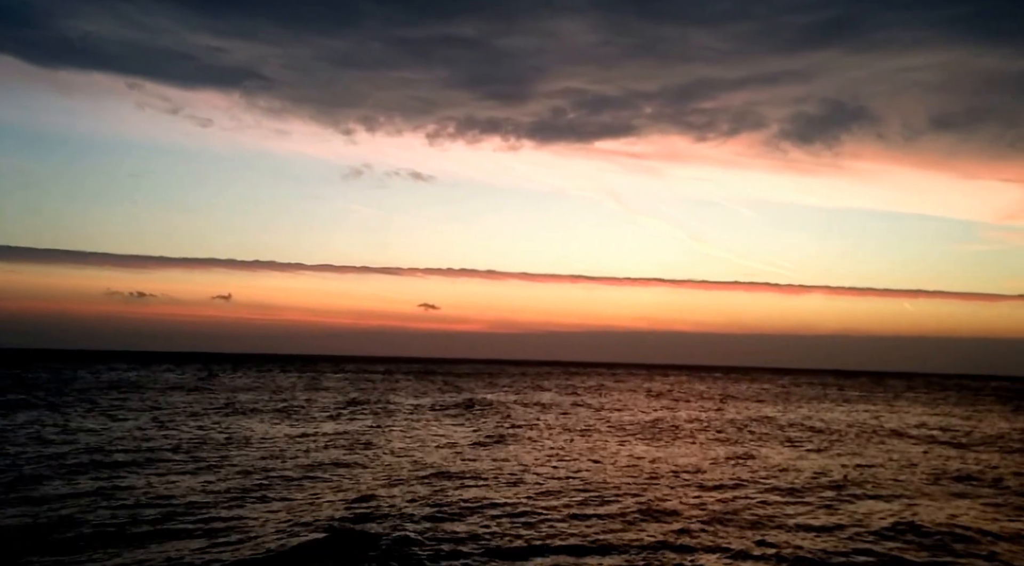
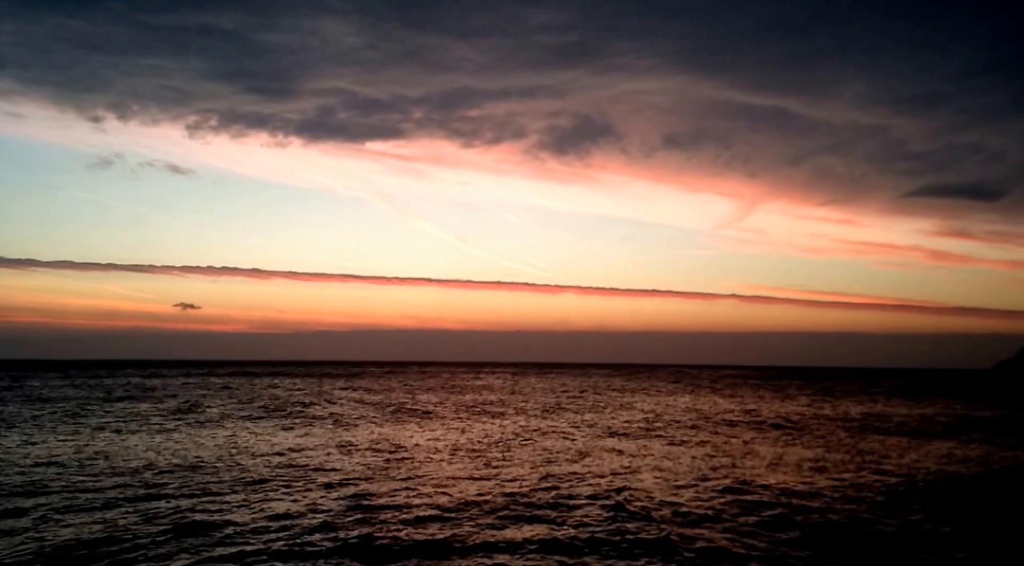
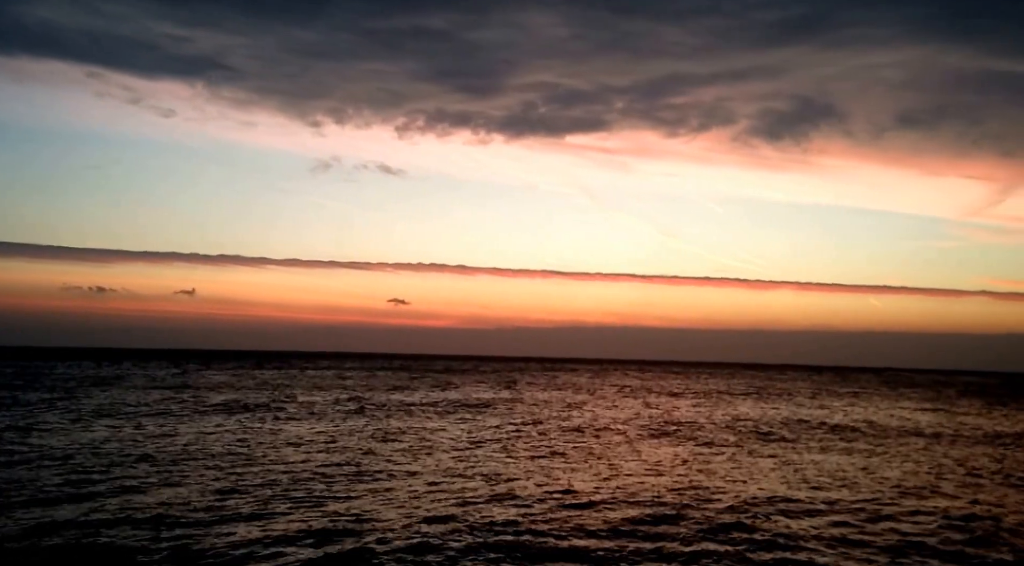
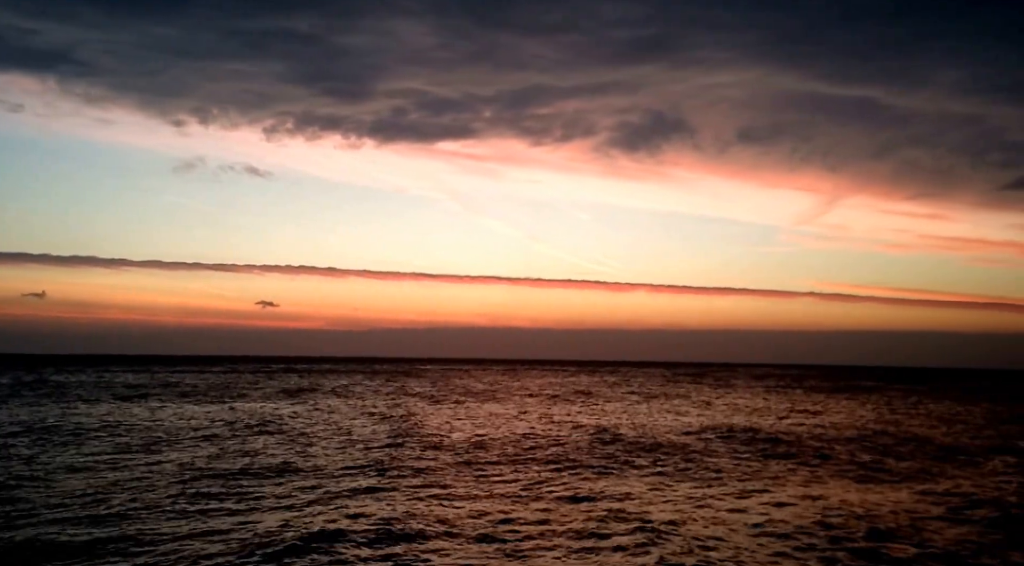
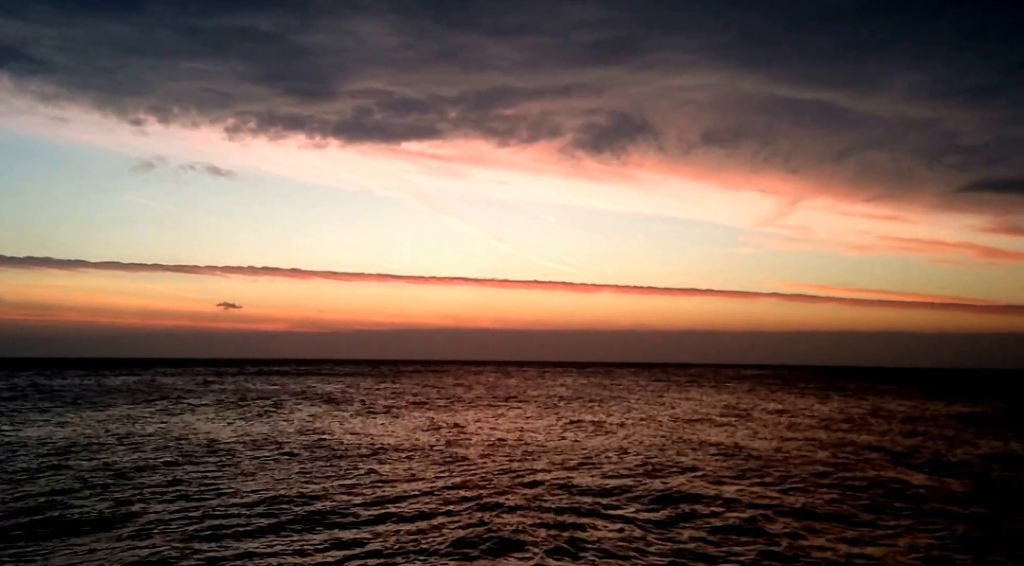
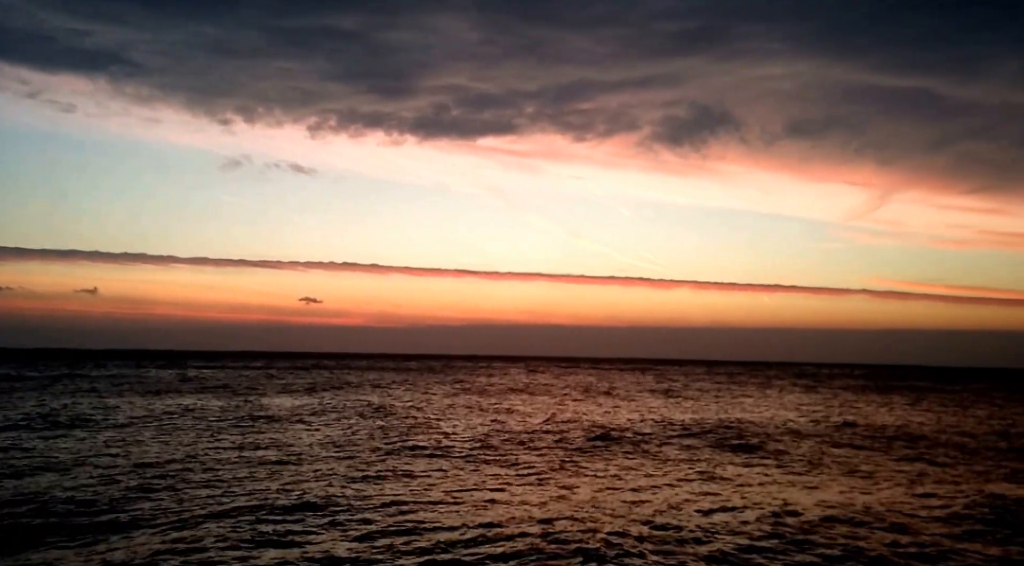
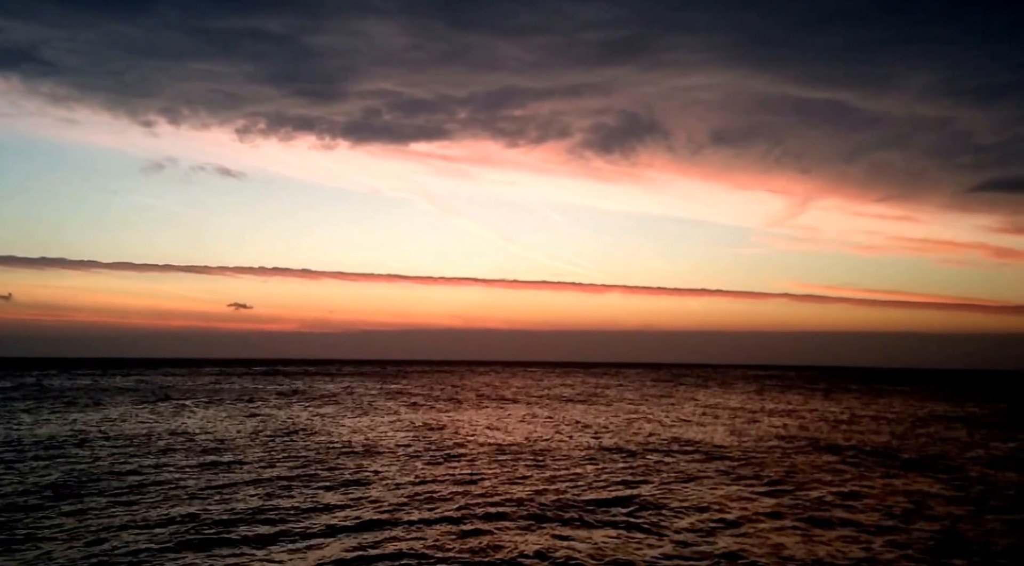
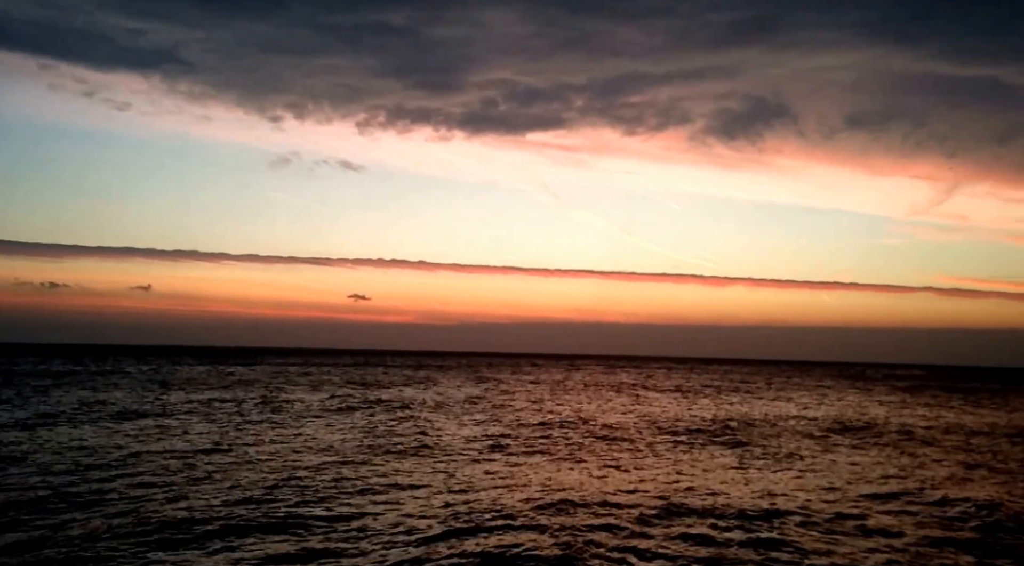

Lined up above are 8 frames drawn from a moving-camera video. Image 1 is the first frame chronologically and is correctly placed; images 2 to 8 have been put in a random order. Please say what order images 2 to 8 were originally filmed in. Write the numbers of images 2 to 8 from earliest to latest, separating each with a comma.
3, 8, 6, 4, 7, 5, 2
